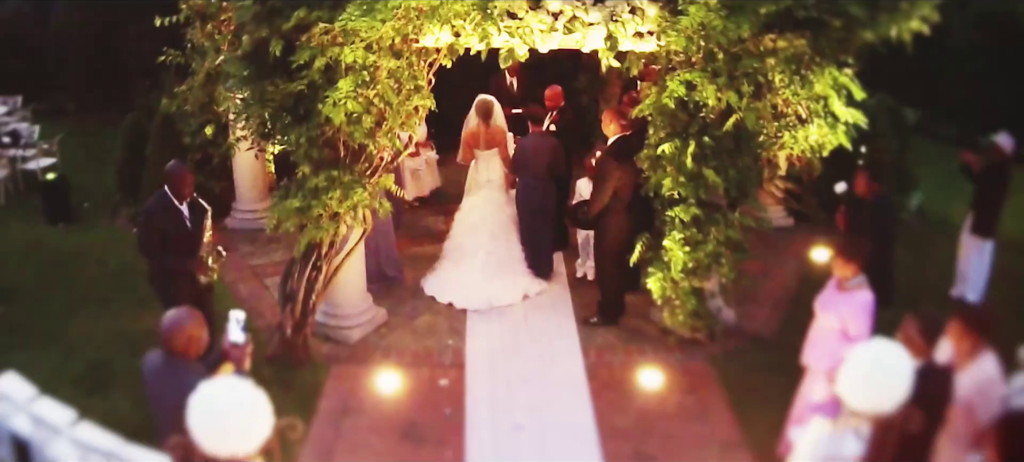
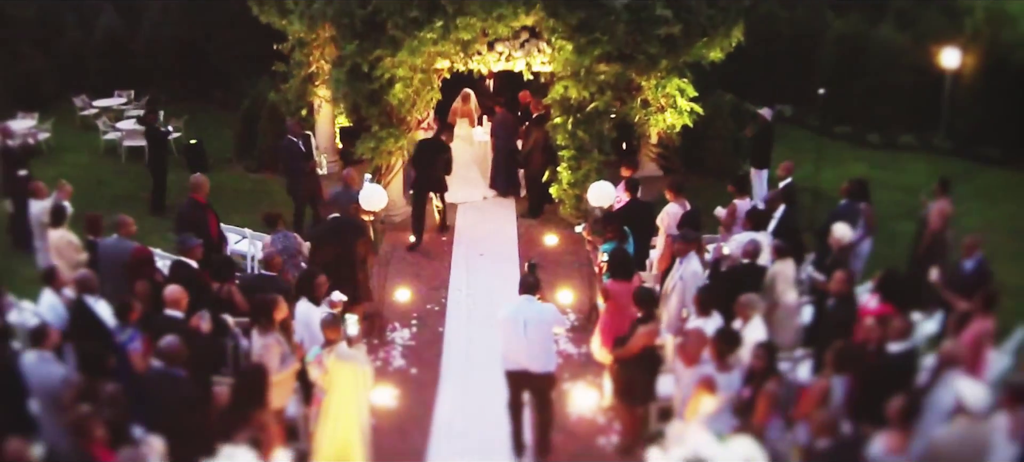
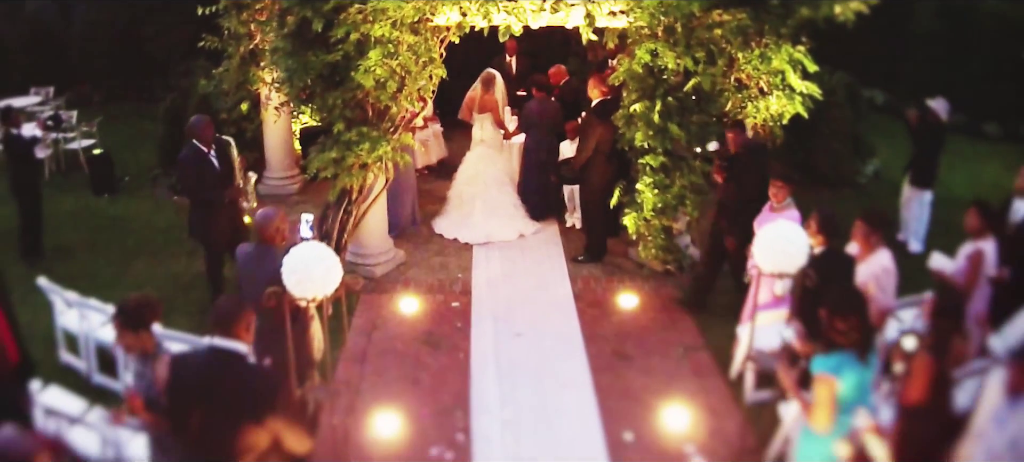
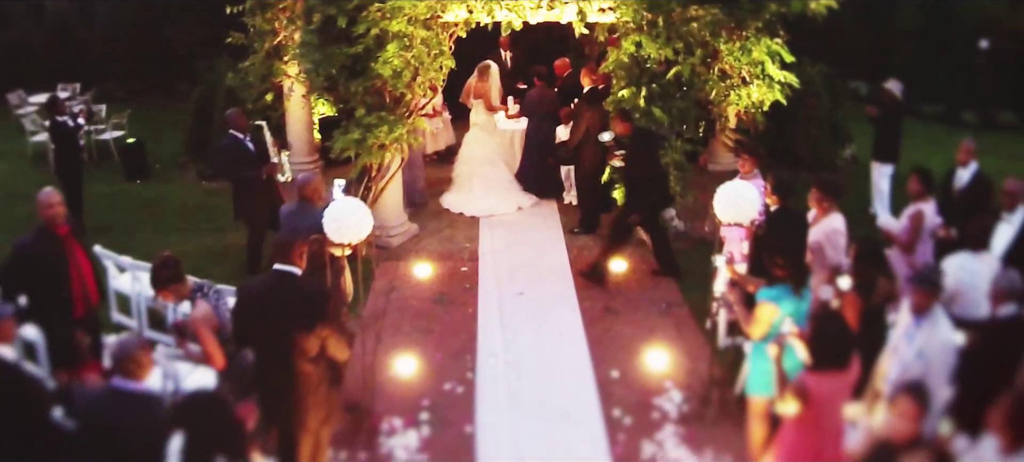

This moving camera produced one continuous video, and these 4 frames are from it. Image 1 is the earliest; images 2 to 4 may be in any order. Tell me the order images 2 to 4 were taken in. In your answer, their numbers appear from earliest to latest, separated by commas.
3, 4, 2
